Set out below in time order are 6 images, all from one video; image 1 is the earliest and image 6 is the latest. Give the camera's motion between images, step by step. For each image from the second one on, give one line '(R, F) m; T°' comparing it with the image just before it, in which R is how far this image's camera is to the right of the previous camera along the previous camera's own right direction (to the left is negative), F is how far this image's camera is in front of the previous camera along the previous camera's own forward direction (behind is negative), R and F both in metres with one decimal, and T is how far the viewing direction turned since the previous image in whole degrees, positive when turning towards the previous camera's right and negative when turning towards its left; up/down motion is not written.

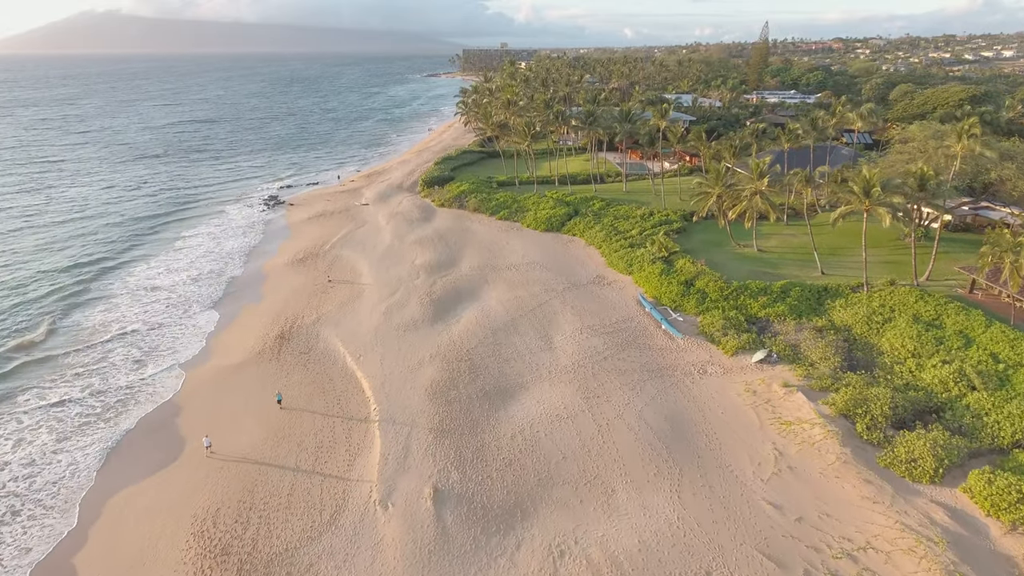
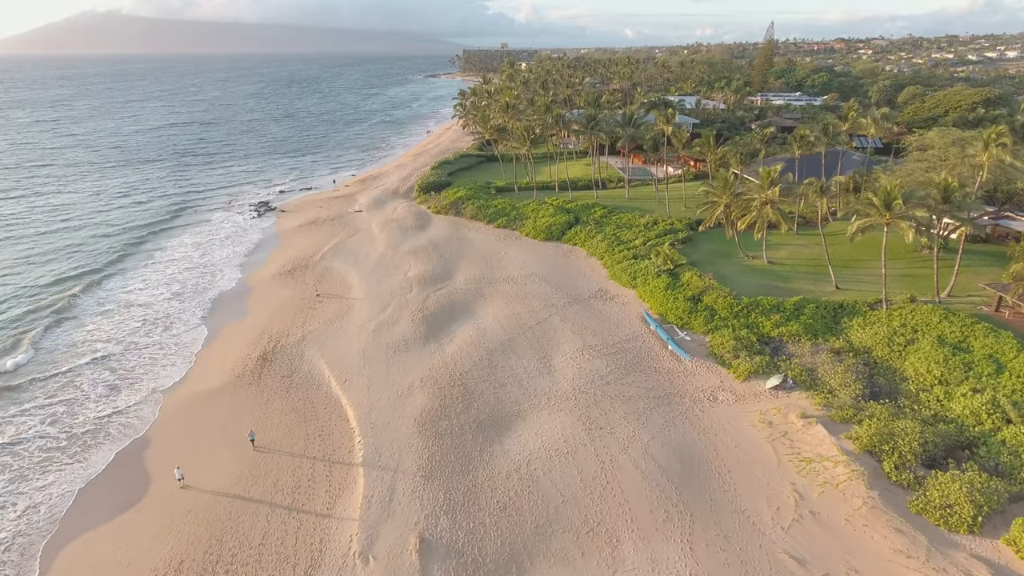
(+0.2, +2.0) m; 0°
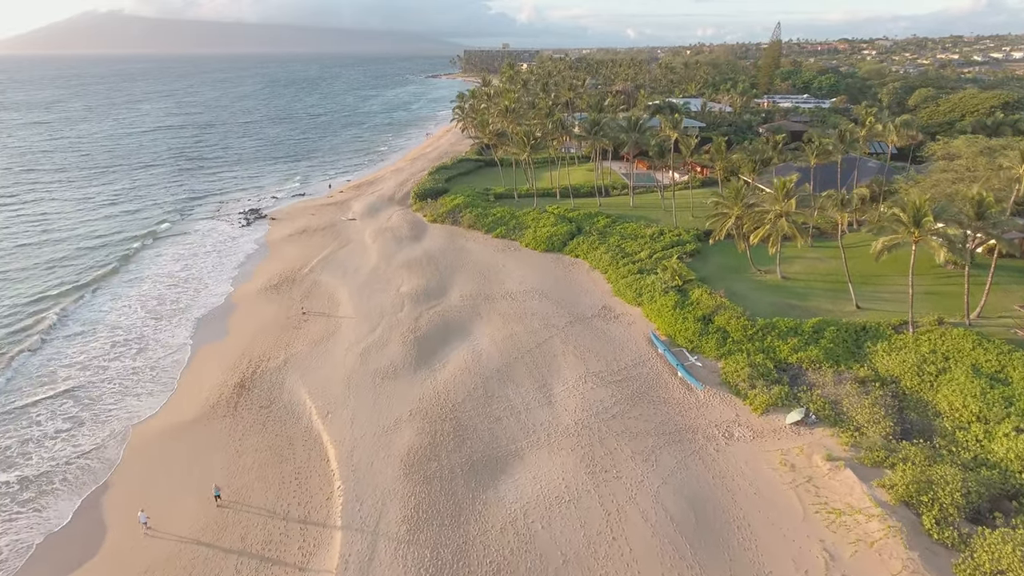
(+0.2, +2.3) m; 0°
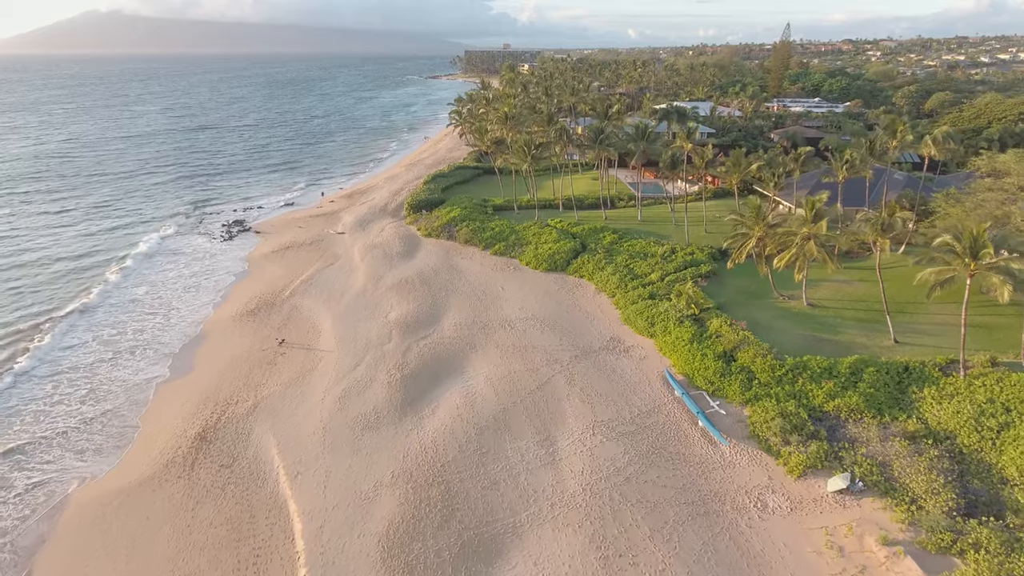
(+0.1, +3.5) m; 0°
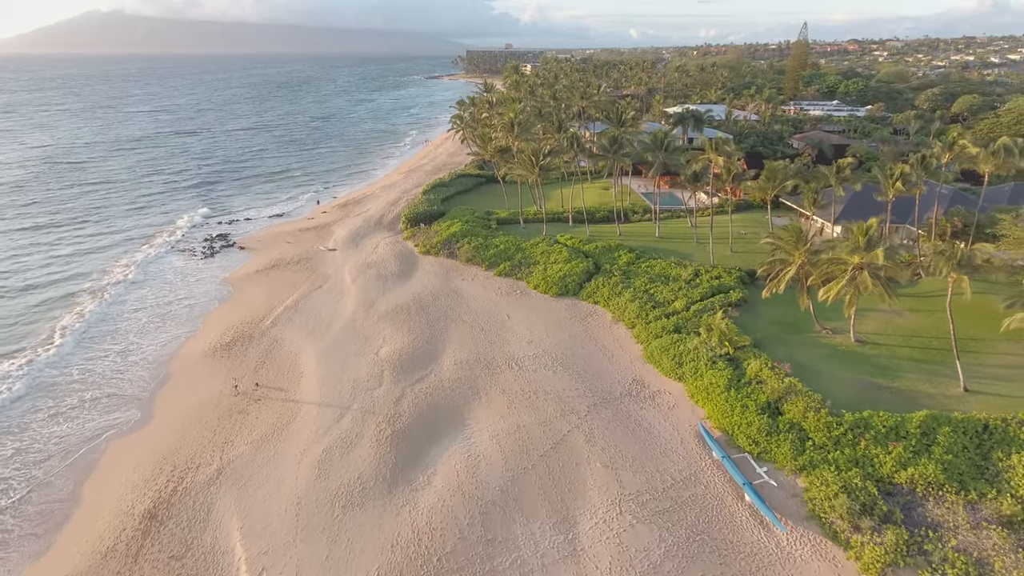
(-0.3, +4.2) m; 0°
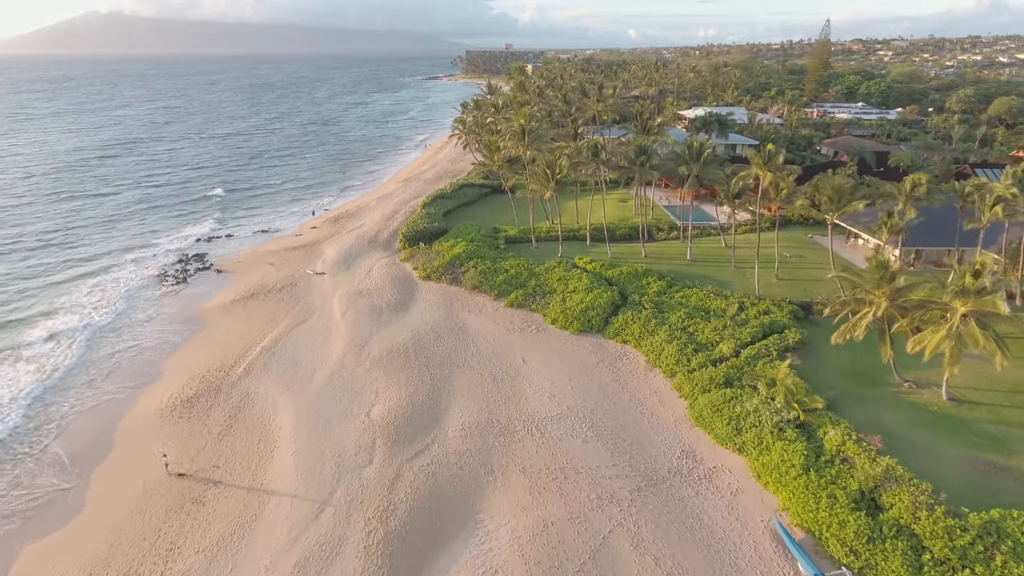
(-0.9, +5.5) m; 0°
